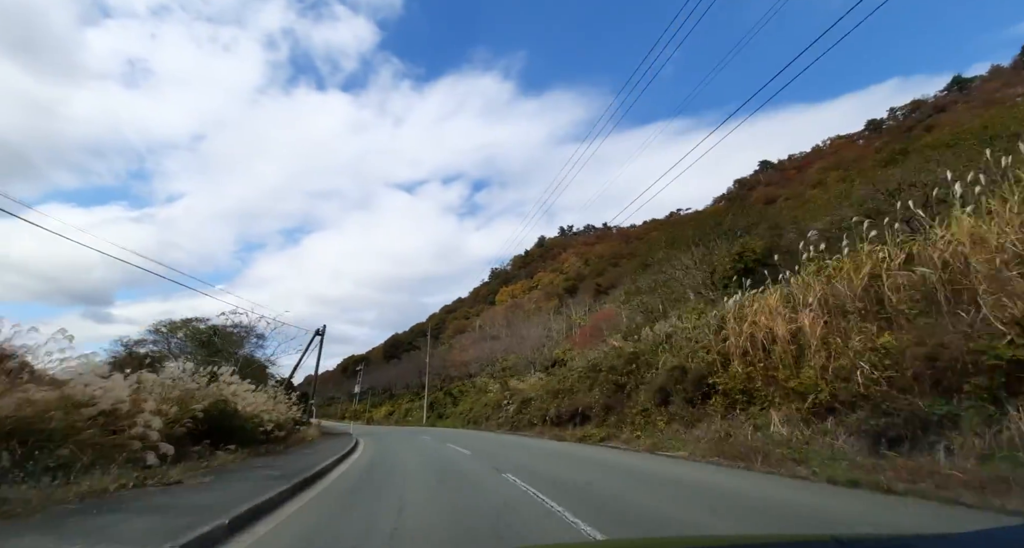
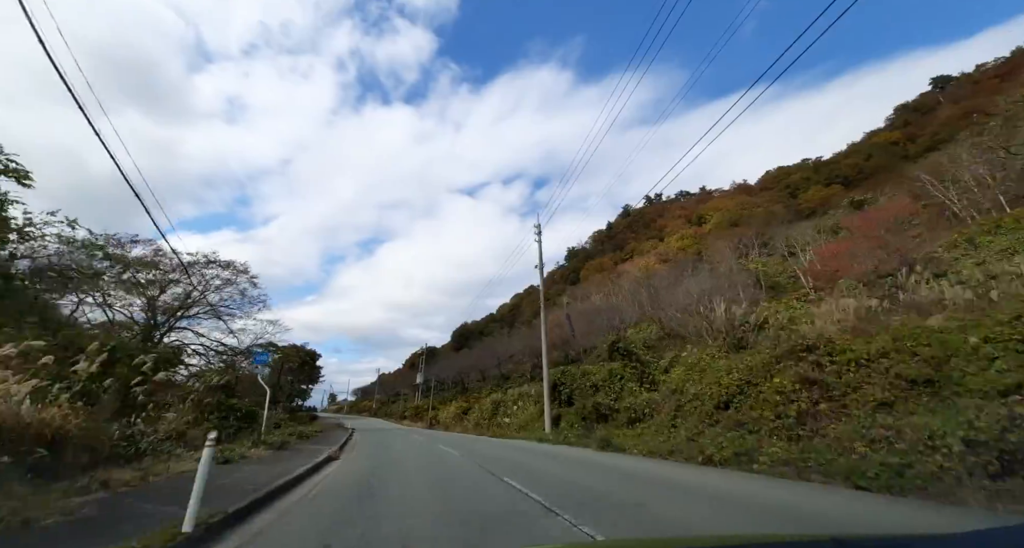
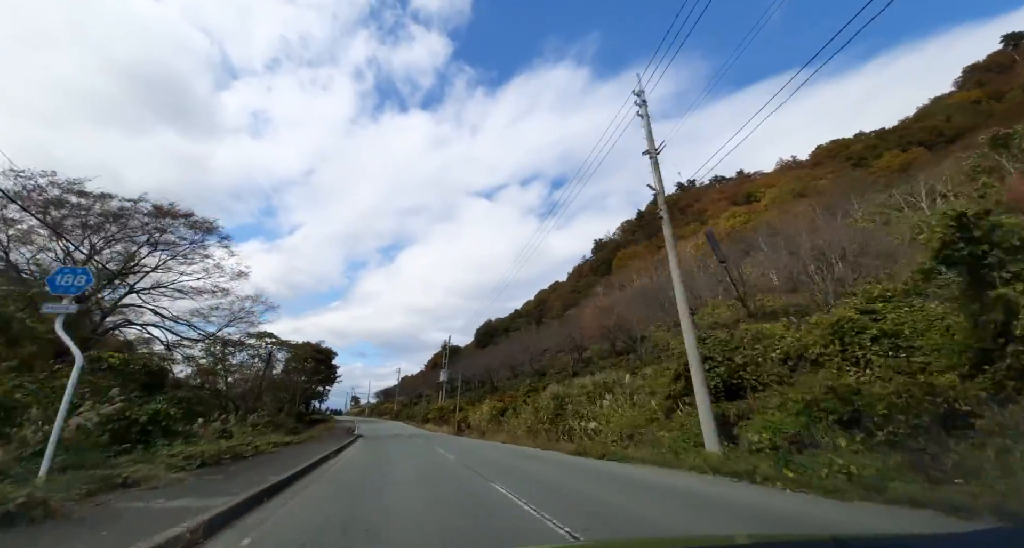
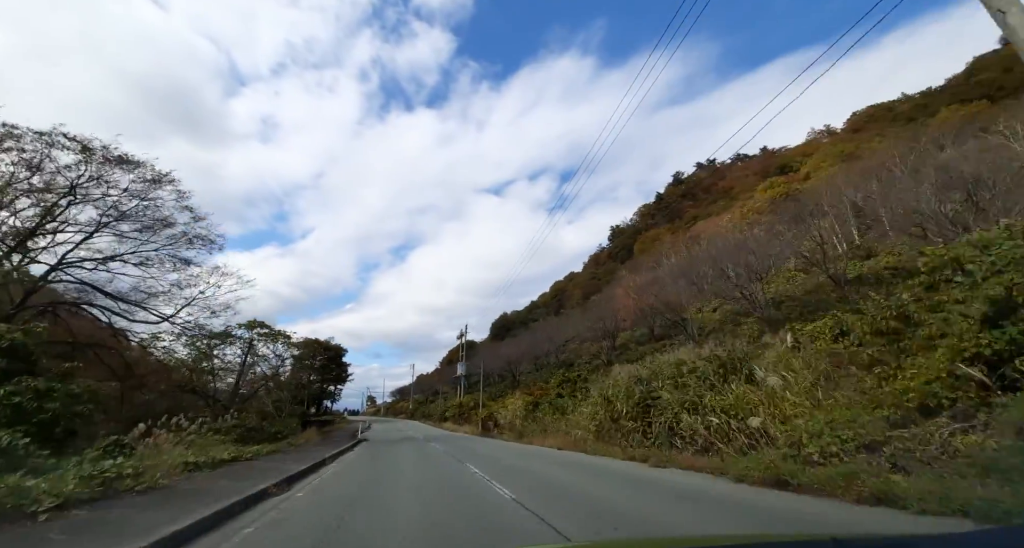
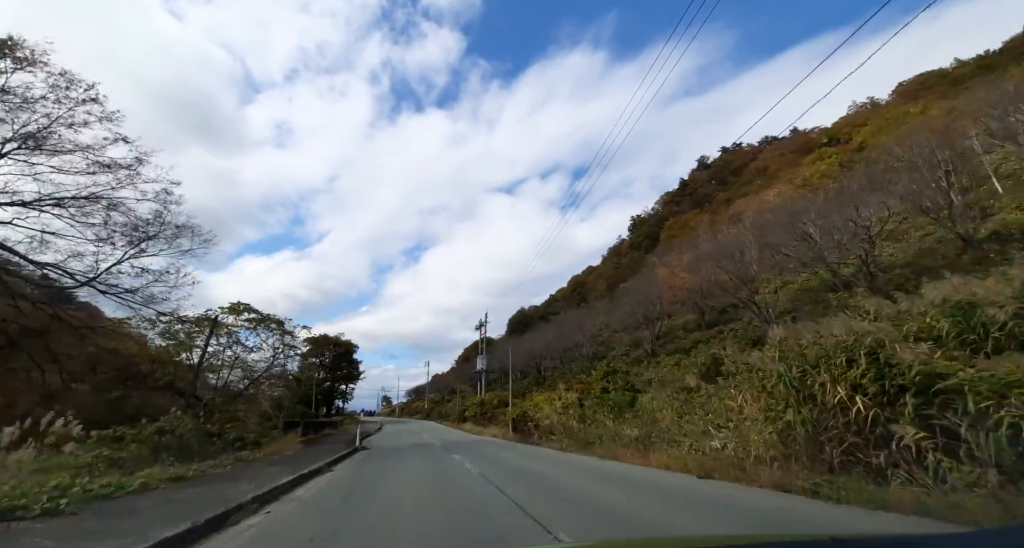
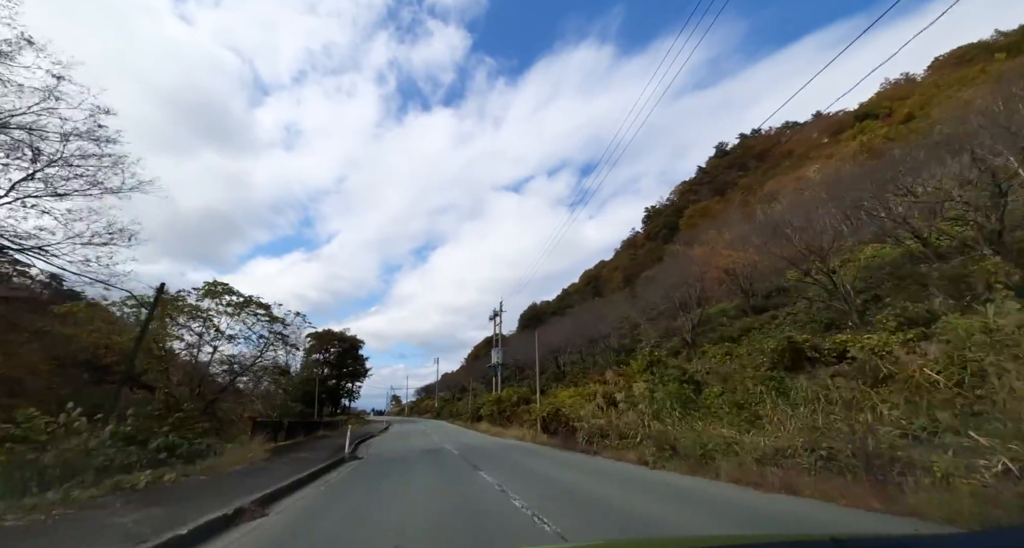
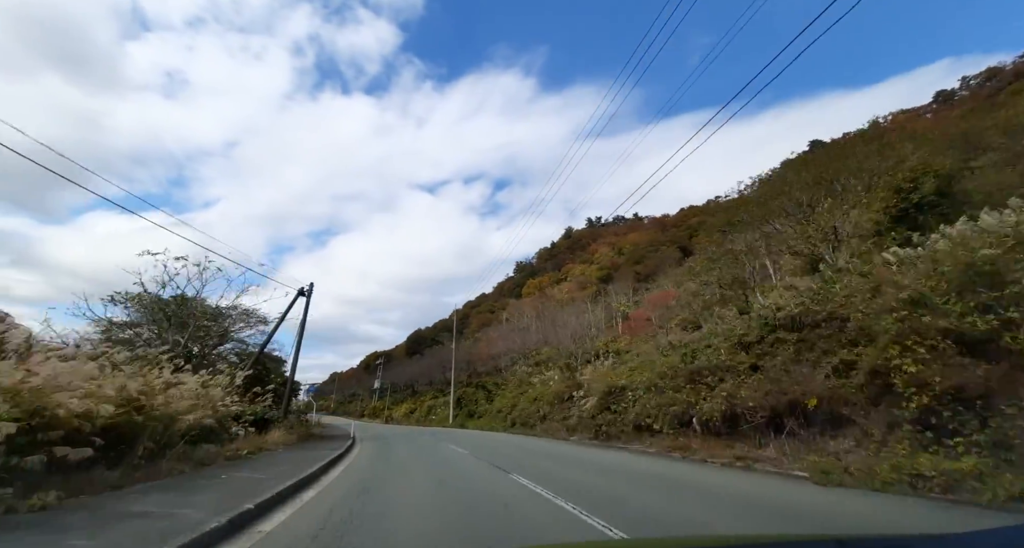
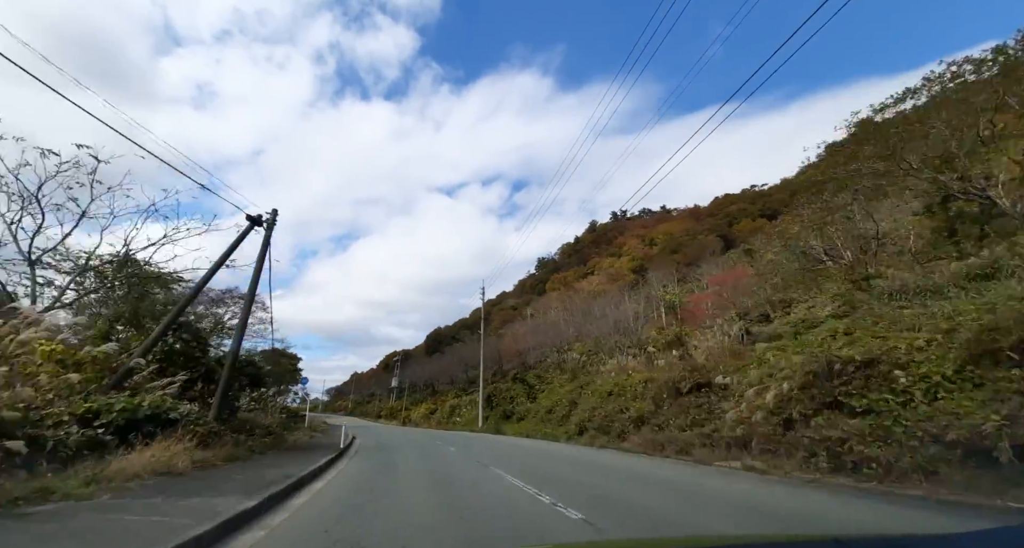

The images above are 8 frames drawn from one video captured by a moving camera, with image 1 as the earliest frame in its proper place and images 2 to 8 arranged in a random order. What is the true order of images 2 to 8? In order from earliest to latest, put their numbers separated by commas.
7, 8, 2, 3, 4, 5, 6
